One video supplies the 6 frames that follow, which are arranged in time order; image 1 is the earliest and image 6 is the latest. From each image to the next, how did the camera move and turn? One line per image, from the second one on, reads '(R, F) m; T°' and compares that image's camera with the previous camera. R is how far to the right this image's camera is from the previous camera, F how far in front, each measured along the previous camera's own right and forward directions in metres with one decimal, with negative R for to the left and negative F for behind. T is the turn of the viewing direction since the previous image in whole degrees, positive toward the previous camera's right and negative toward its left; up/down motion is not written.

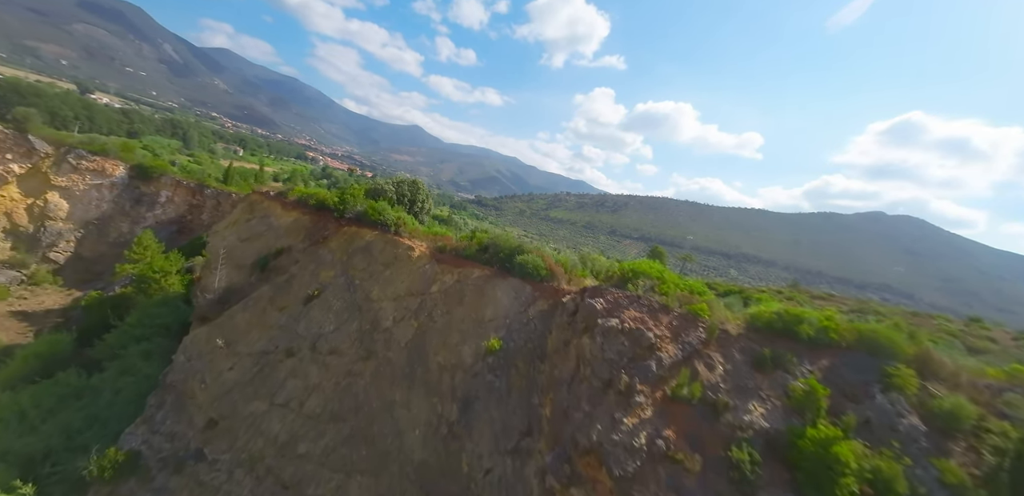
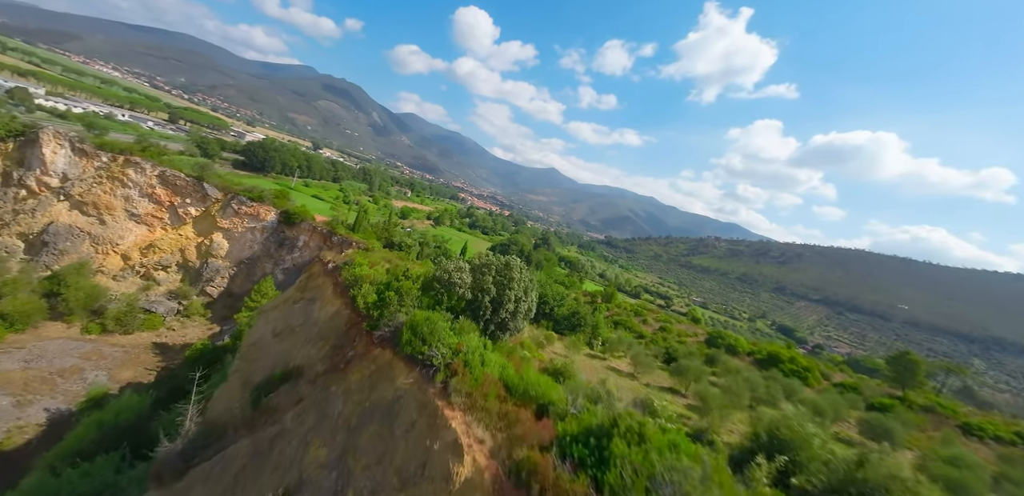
(-1.0, +7.1) m; -20°
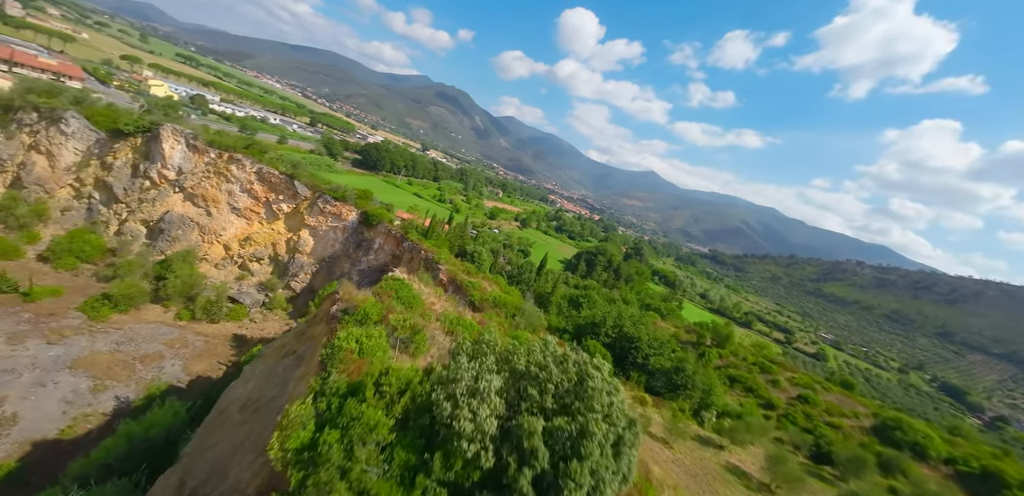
(0.0, +4.5) m; -14°
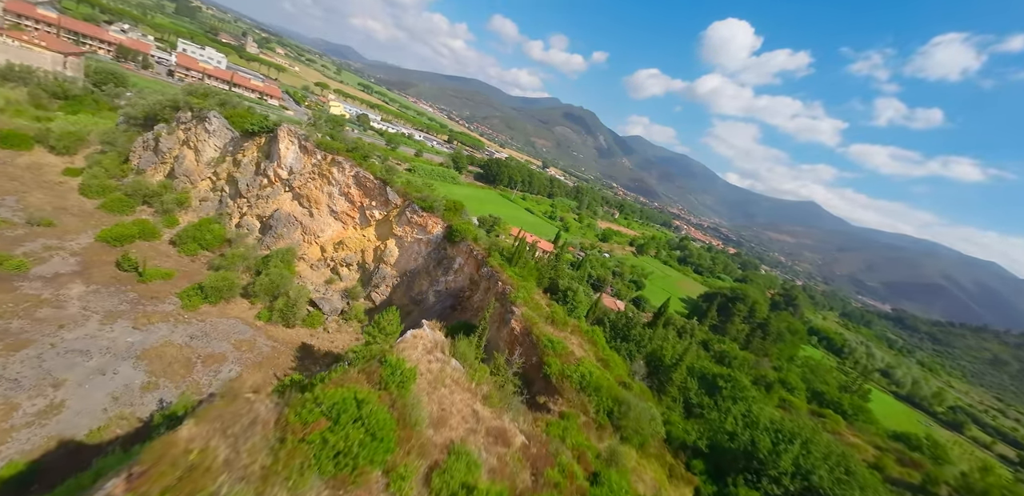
(0.0, +6.1) m; -17°
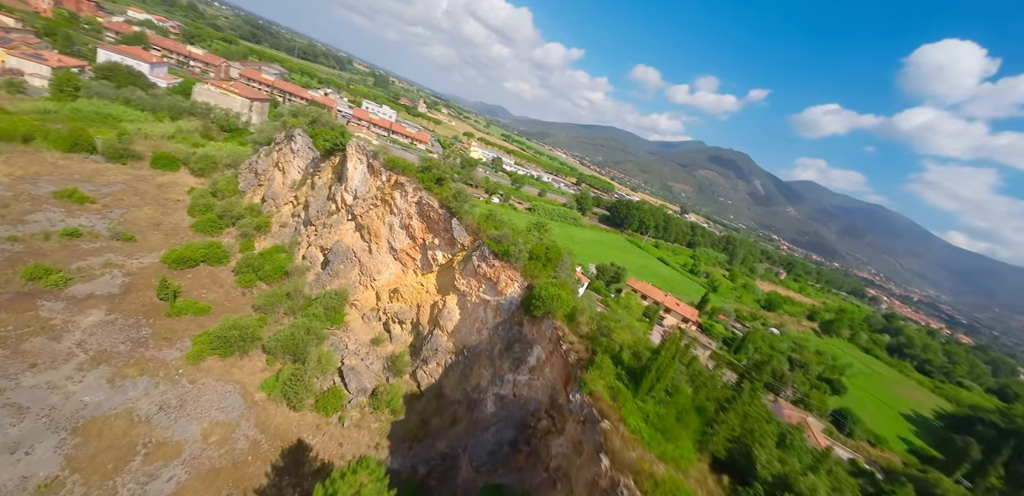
(-0.2, +9.7) m; -20°
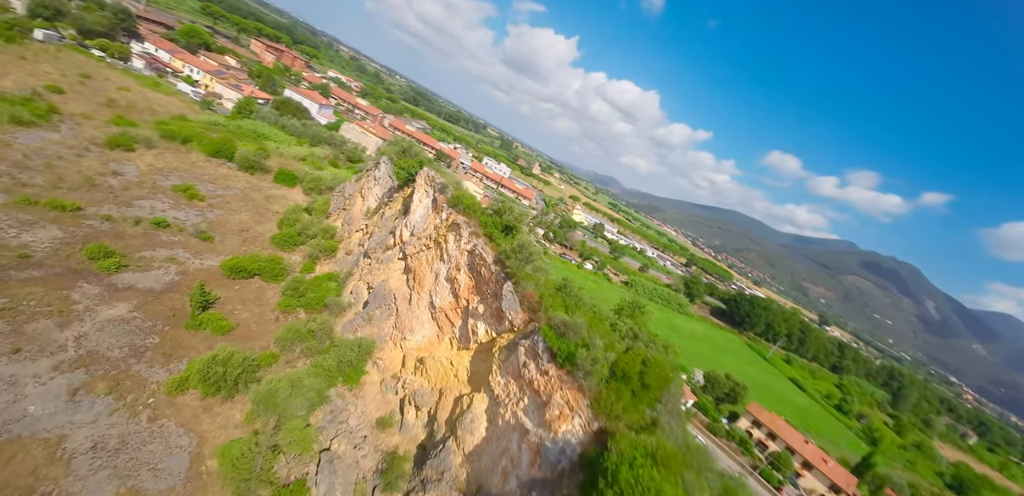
(+0.3, +5.3) m; -16°
